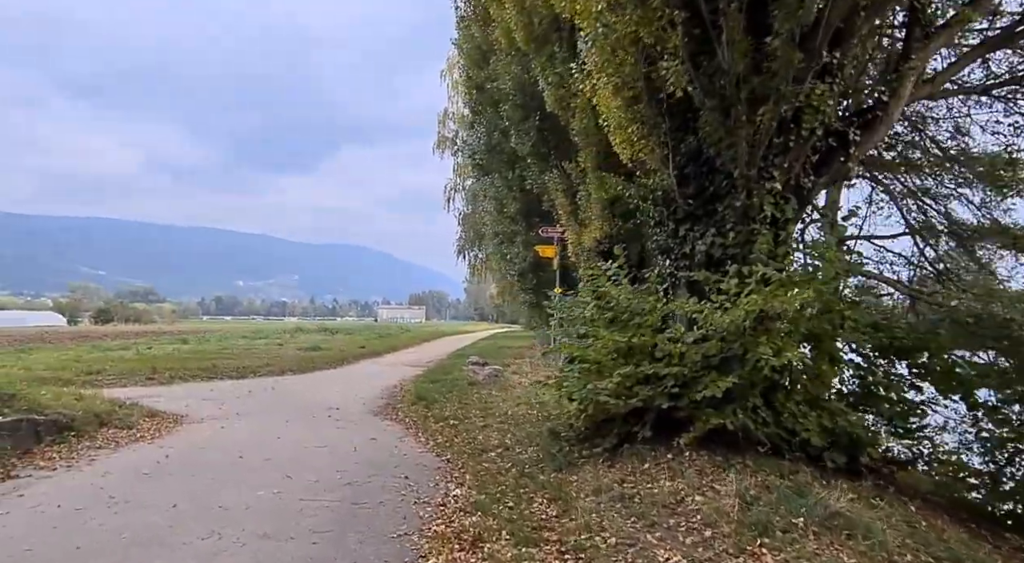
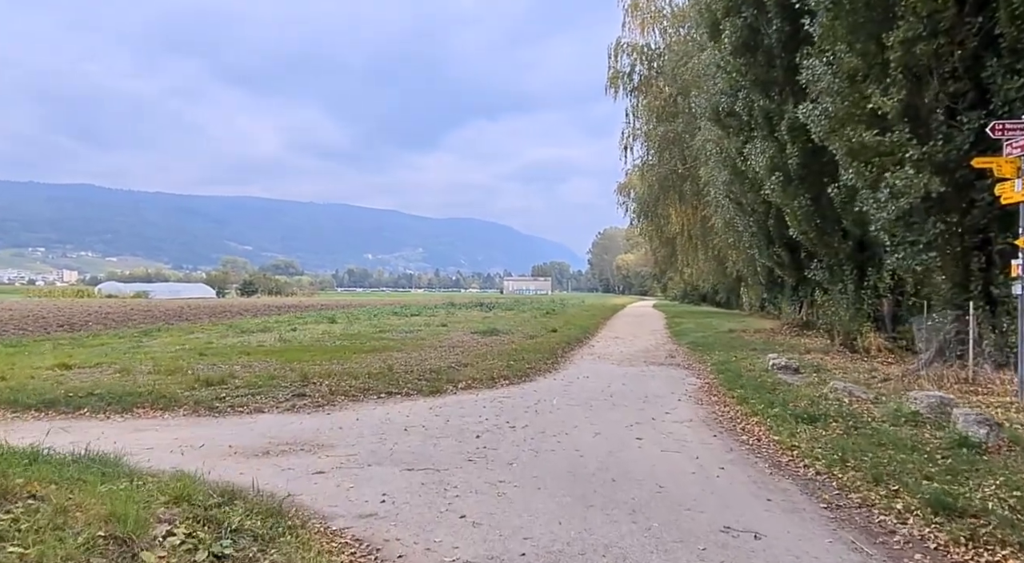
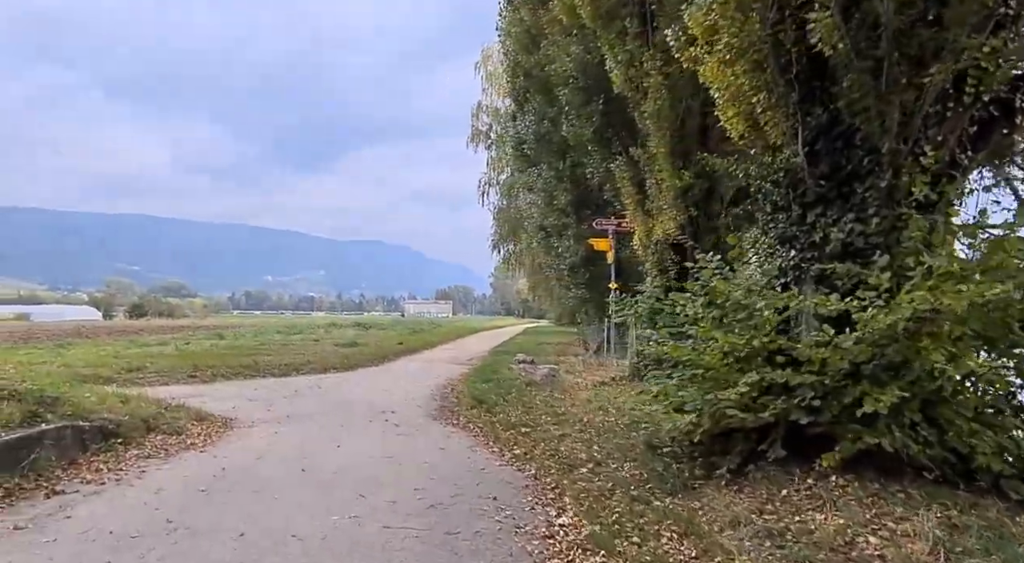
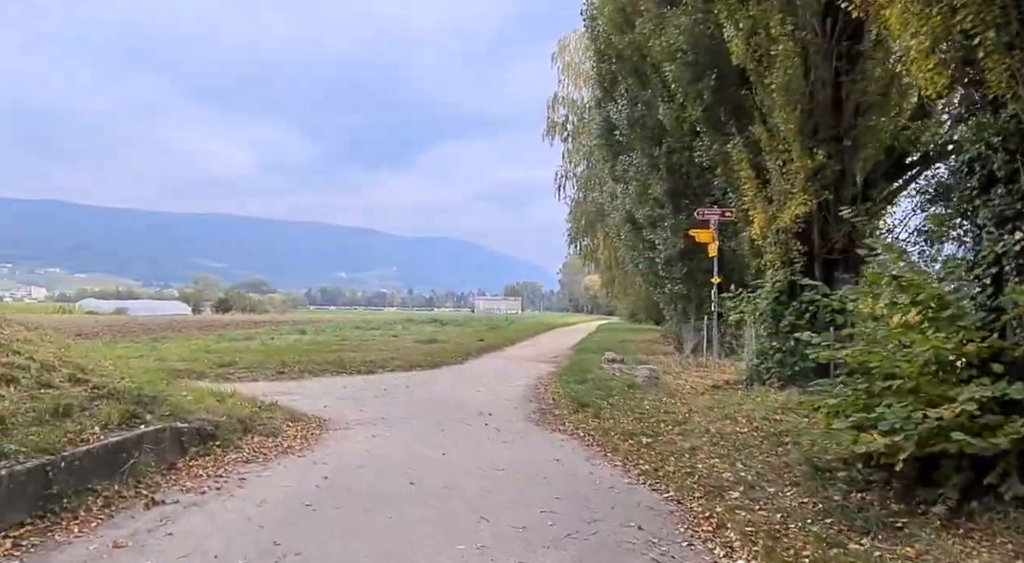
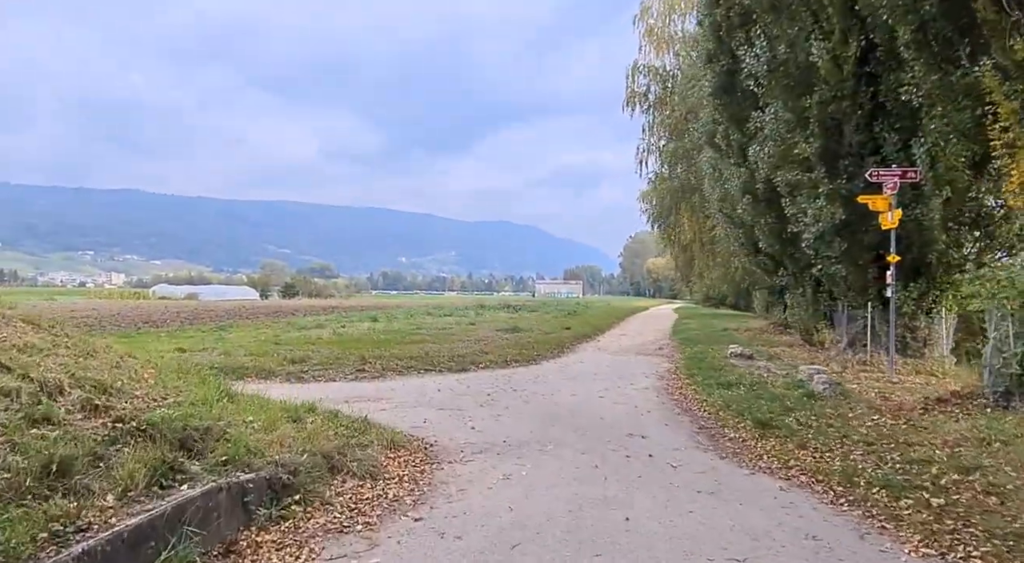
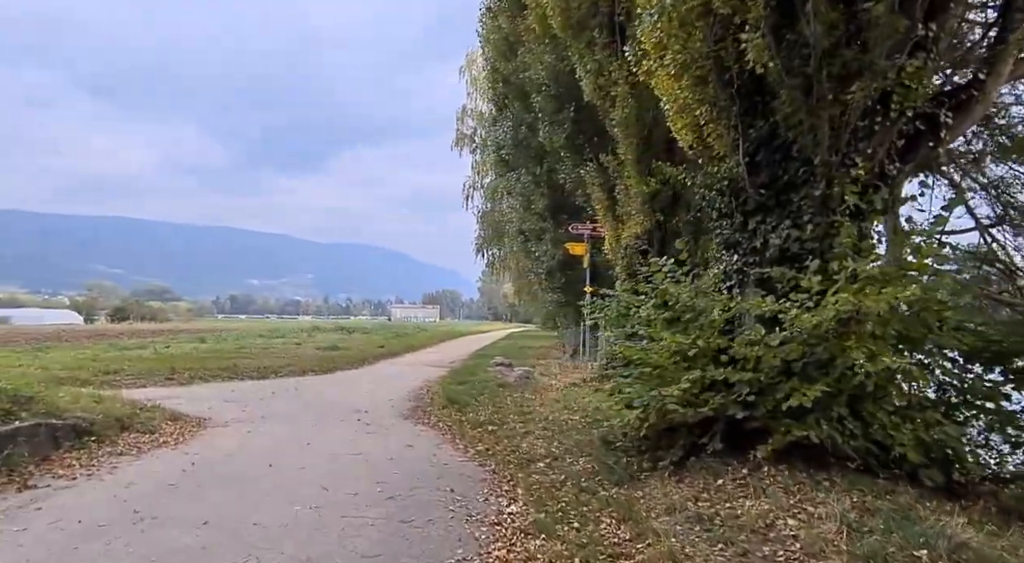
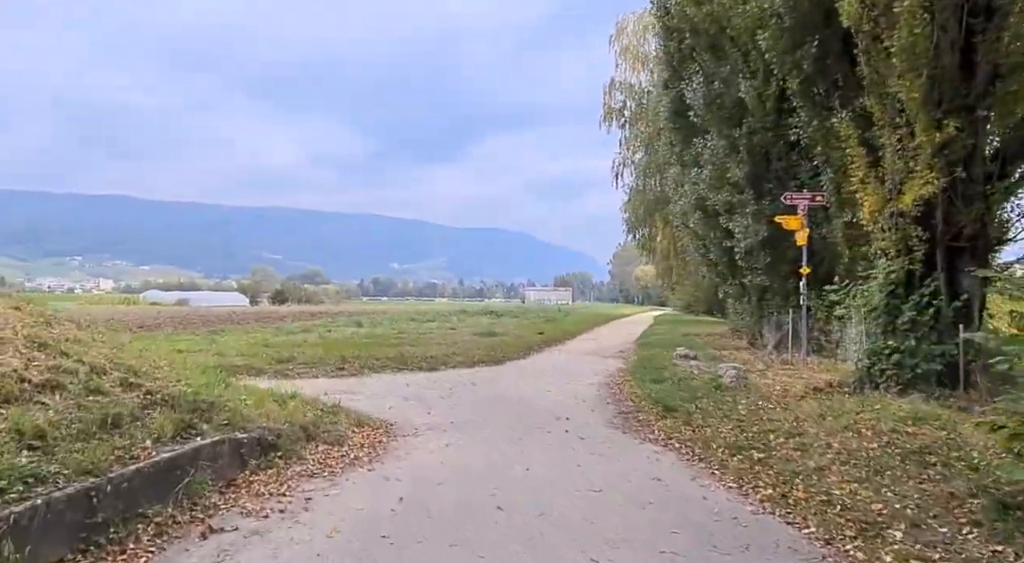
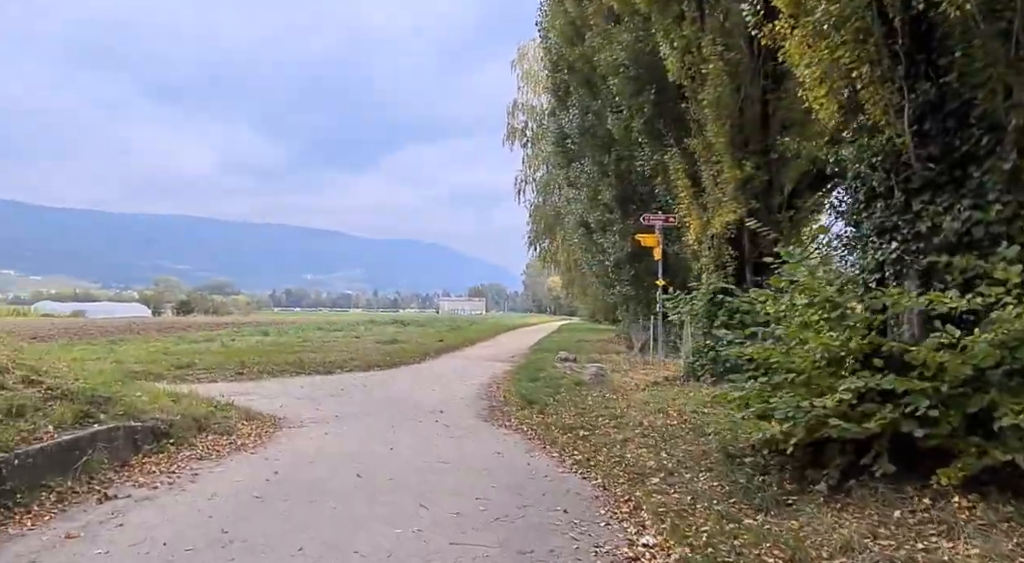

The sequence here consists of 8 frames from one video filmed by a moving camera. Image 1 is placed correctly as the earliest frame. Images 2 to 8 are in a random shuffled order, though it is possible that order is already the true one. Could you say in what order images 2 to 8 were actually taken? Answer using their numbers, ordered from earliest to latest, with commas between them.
6, 3, 8, 4, 7, 5, 2
